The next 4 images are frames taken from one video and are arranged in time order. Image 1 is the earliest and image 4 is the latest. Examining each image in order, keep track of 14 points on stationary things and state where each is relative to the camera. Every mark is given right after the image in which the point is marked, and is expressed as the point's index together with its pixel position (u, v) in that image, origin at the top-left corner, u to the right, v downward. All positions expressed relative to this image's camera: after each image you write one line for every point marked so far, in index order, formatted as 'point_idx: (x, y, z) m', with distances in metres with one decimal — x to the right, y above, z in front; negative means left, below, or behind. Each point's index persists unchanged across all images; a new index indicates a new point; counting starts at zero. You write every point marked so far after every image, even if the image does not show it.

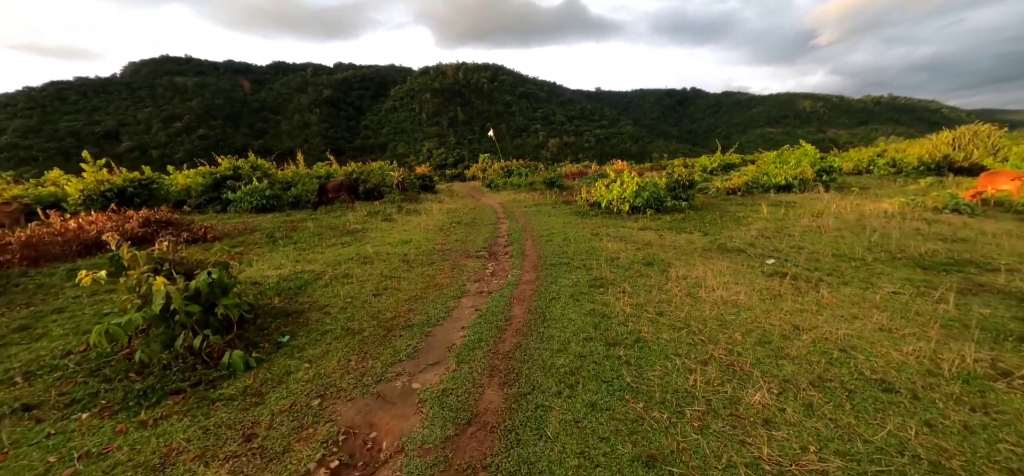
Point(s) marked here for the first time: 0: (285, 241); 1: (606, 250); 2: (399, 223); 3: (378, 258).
0: (-4.0, -0.1, +7.3) m
1: (+1.3, -0.2, +5.6) m
2: (-2.4, +0.3, +8.8) m
3: (-1.9, -0.3, +5.7) m
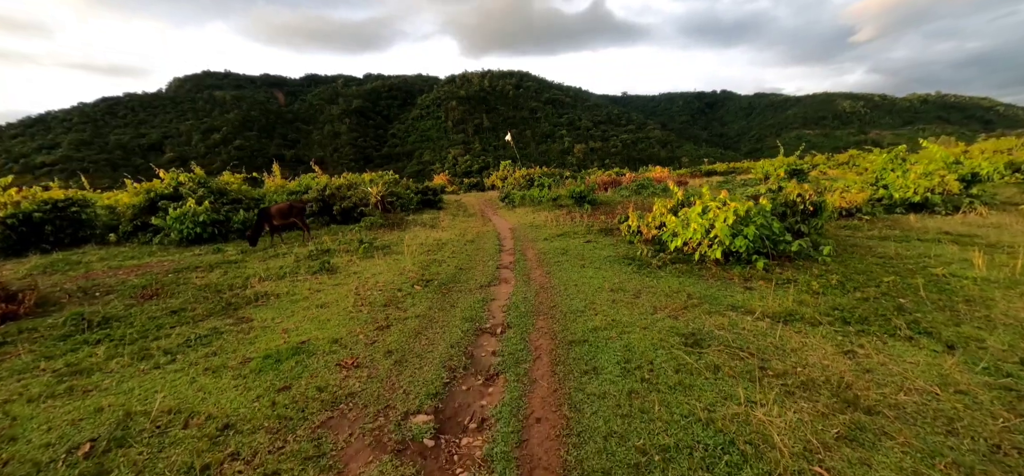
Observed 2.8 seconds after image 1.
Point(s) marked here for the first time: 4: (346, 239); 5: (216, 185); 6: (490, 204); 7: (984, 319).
0: (-4.0, -0.9, +3.9) m
1: (+1.2, -1.0, +1.9) m
2: (-2.3, -0.6, +5.4) m
3: (-2.0, -1.1, +2.2) m
4: (-3.4, 0.0, +8.4) m
5: (-8.1, +1.4, +11.2) m
6: (-0.9, +1.4, +16.9) m
7: (+3.9, -0.7, +3.4) m
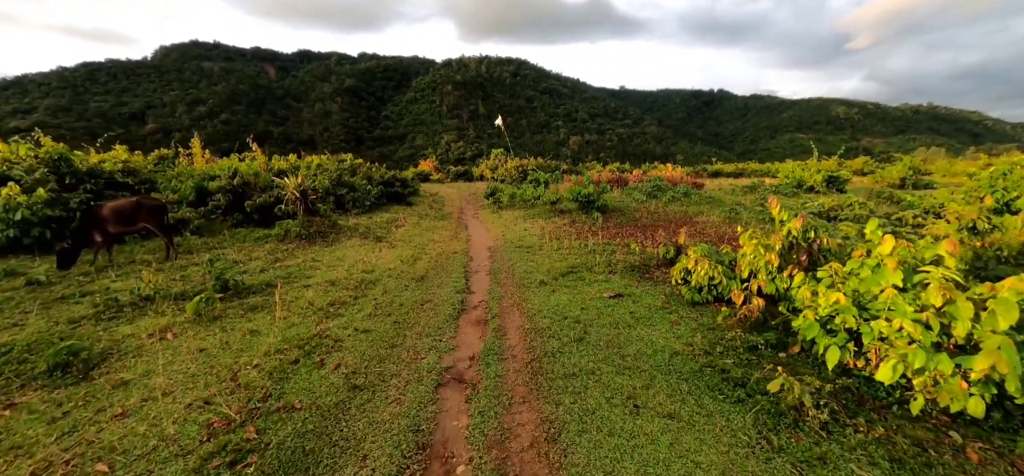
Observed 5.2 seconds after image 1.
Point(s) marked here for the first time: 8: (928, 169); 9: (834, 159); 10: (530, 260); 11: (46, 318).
0: (-4.2, -1.3, +0.7) m
1: (+1.0, -1.7, -1.2) m
2: (-2.6, -1.0, +2.2) m
3: (-2.2, -1.7, -0.9) m
4: (-3.7, -0.3, +5.2) m
5: (-8.4, +1.4, +7.9) m
6: (-1.3, +1.2, +13.7) m
7: (+3.7, -1.4, +0.4) m
8: (+15.6, +2.7, +15.7) m
9: (+14.6, +3.6, +18.6) m
10: (+0.2, -0.3, +5.6) m
11: (-4.2, -0.7, +3.7) m
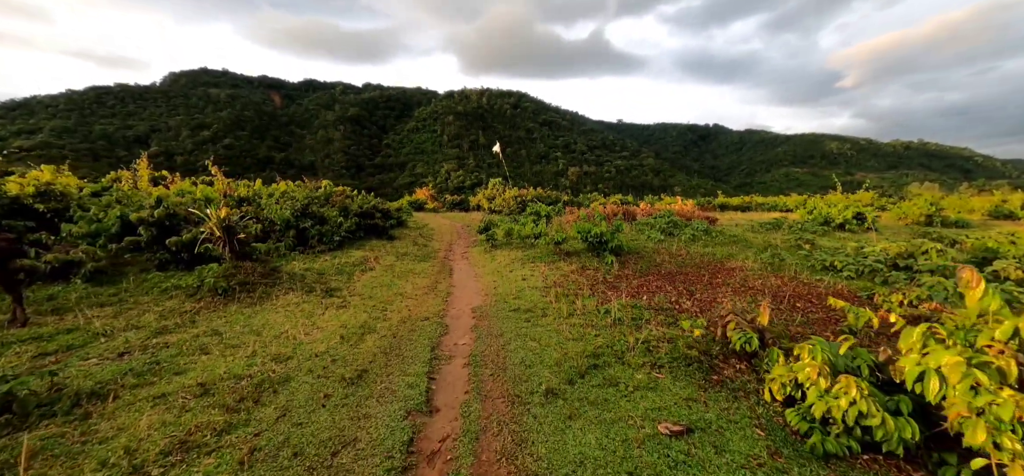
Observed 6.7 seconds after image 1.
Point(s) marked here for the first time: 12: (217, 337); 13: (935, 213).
0: (-4.3, -1.5, -1.1) m
1: (+0.9, -1.8, -3.0) m
2: (-2.6, -1.3, +0.4) m
3: (-2.3, -1.8, -2.7) m
4: (-3.8, -0.9, +3.5) m
5: (-8.5, +0.8, +6.2) m
6: (-1.4, +0.1, +12.0) m
7: (+3.7, -1.7, -1.3) m
8: (+15.5, +1.1, +14.2) m
9: (+14.5, +1.8, +17.2) m
10: (+0.1, -1.0, +3.9) m
11: (-4.3, -1.1, +2.0) m
12: (-2.7, -0.9, +3.8) m
13: (+13.9, +0.8, +13.2) m
